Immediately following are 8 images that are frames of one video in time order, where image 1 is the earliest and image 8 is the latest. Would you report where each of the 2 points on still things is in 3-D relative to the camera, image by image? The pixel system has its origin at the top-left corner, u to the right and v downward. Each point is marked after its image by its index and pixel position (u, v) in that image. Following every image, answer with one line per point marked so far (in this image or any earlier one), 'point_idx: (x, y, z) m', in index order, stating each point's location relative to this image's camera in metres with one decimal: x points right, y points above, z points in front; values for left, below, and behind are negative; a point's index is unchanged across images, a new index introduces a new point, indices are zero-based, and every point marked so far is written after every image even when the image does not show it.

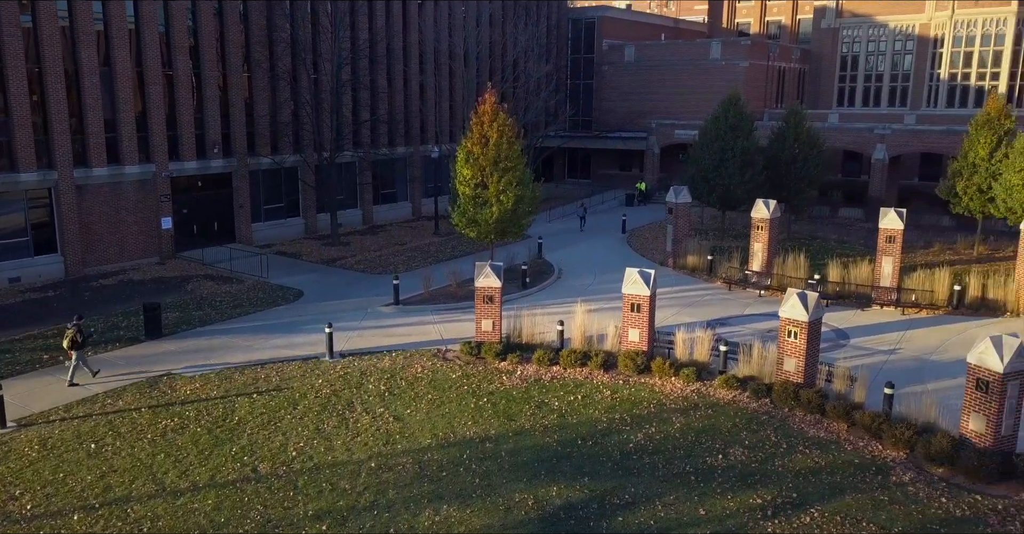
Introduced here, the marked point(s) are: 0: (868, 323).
0: (+6.6, -1.1, +14.8) m
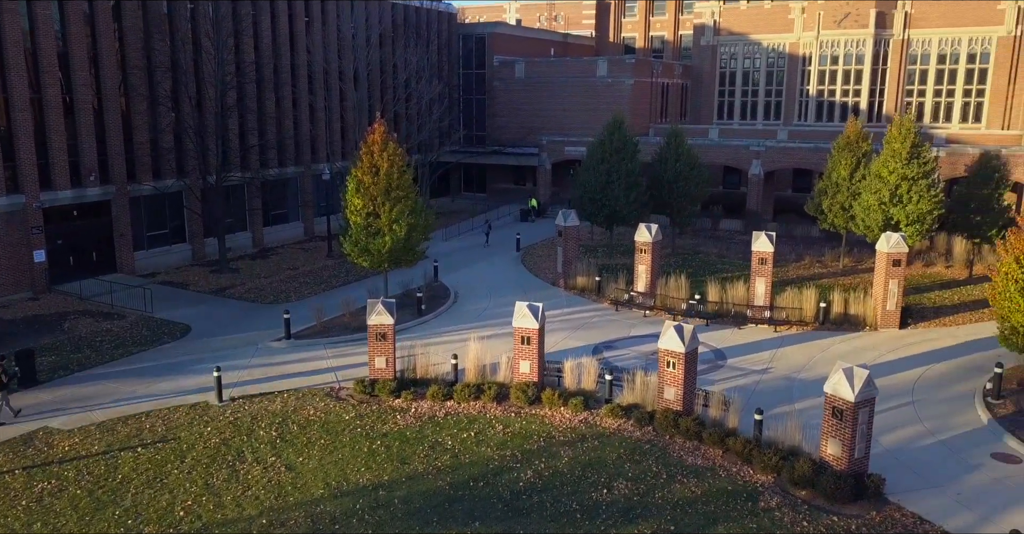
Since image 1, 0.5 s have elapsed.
0: (+4.6, -1.5, +15.8) m
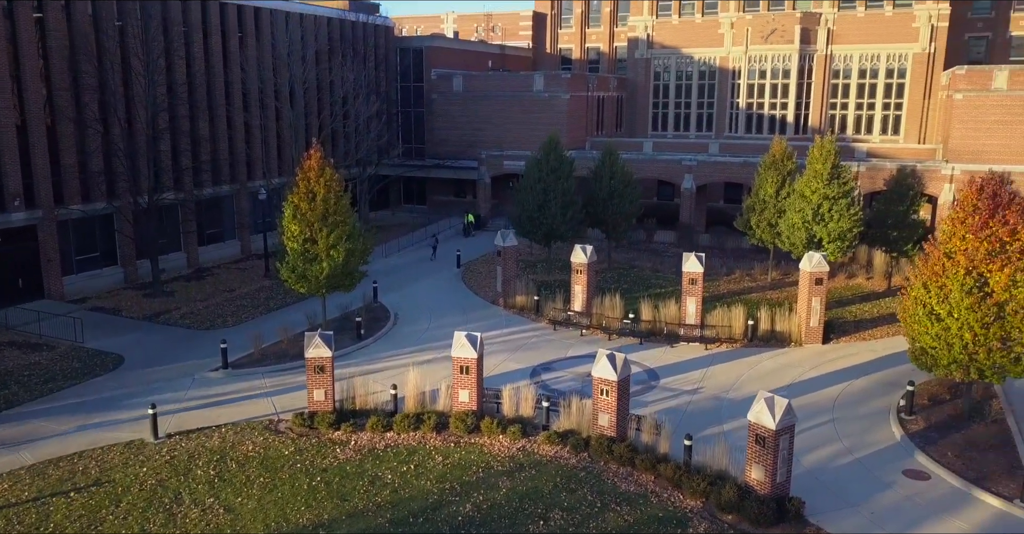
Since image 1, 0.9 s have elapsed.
0: (+3.4, -1.9, +16.3) m
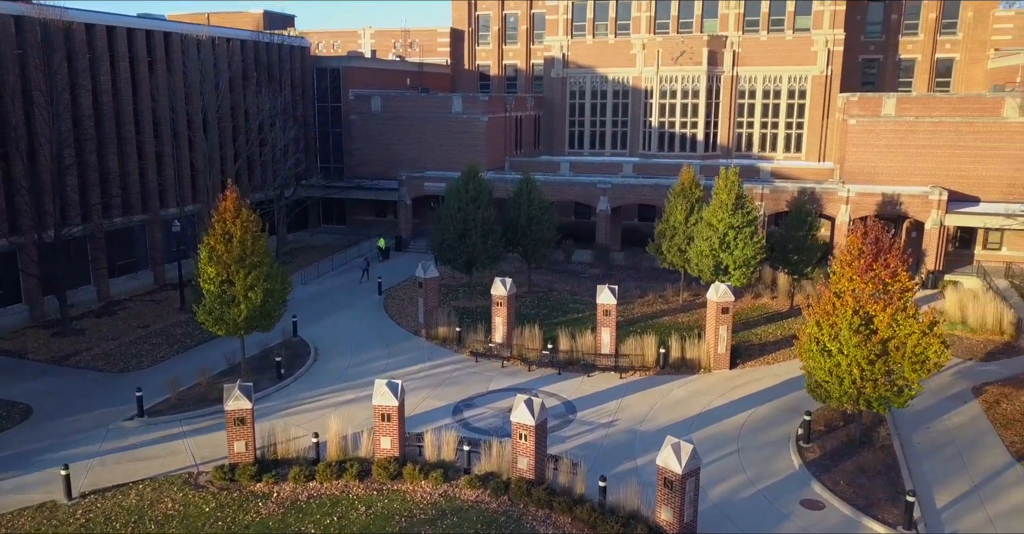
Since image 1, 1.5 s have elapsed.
0: (+1.7, -2.7, +16.9) m
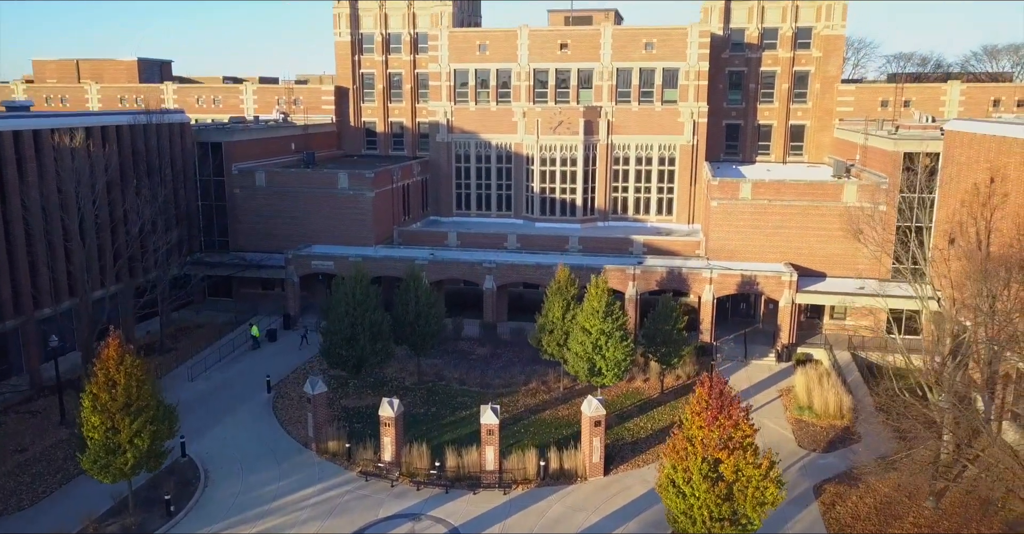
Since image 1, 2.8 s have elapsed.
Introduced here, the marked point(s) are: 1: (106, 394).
0: (-0.8, -5.6, +18.0) m
1: (-8.6, -2.7, +16.8) m
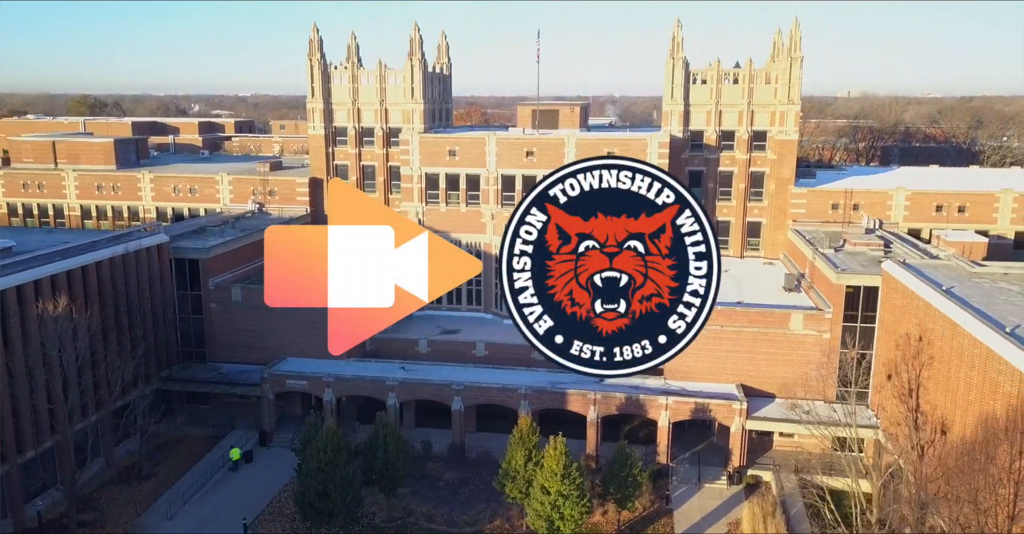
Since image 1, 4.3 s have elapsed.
0: (-1.7, -10.5, +19.4) m
1: (-9.5, -7.6, +18.1) m
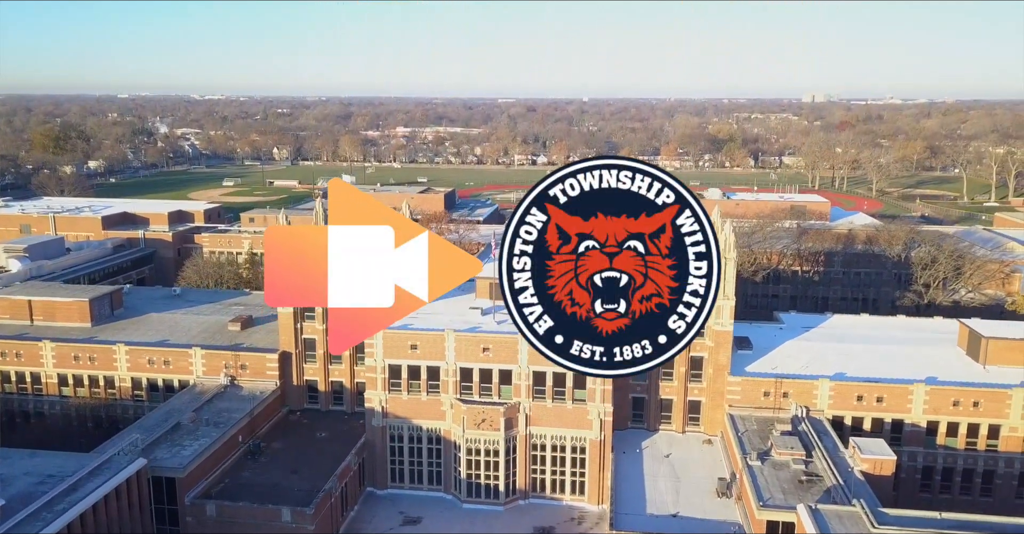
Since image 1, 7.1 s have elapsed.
0: (-3.2, -20.8, +22.4) m
1: (-10.9, -17.9, +20.8) m
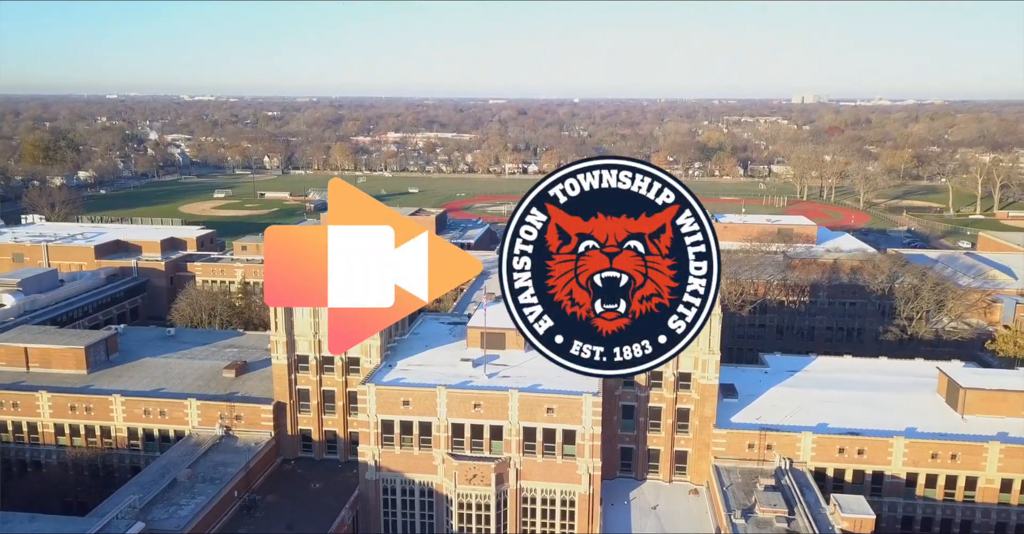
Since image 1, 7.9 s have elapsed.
0: (-3.5, -24.0, +23.4) m
1: (-11.2, -21.2, +21.6) m
